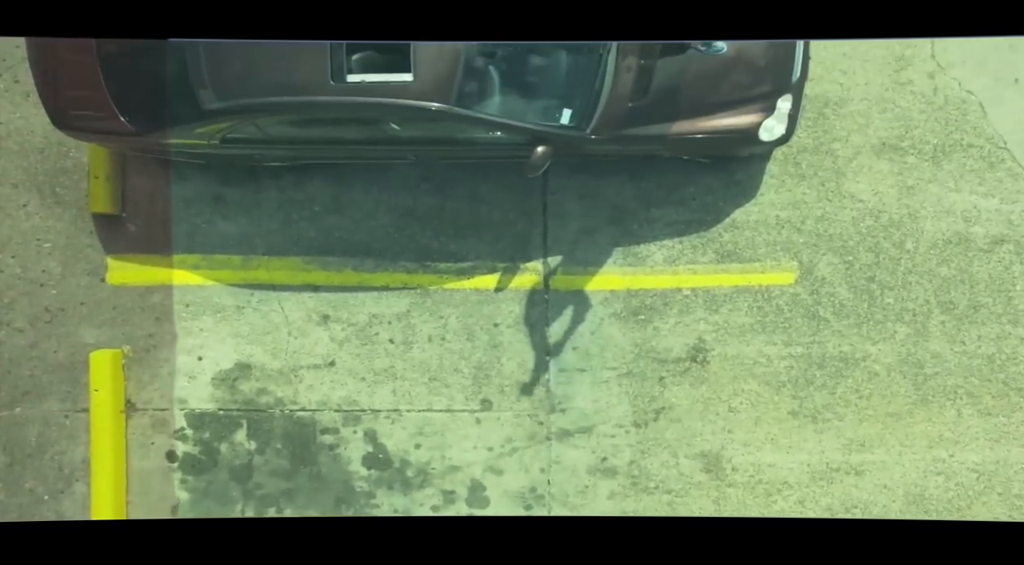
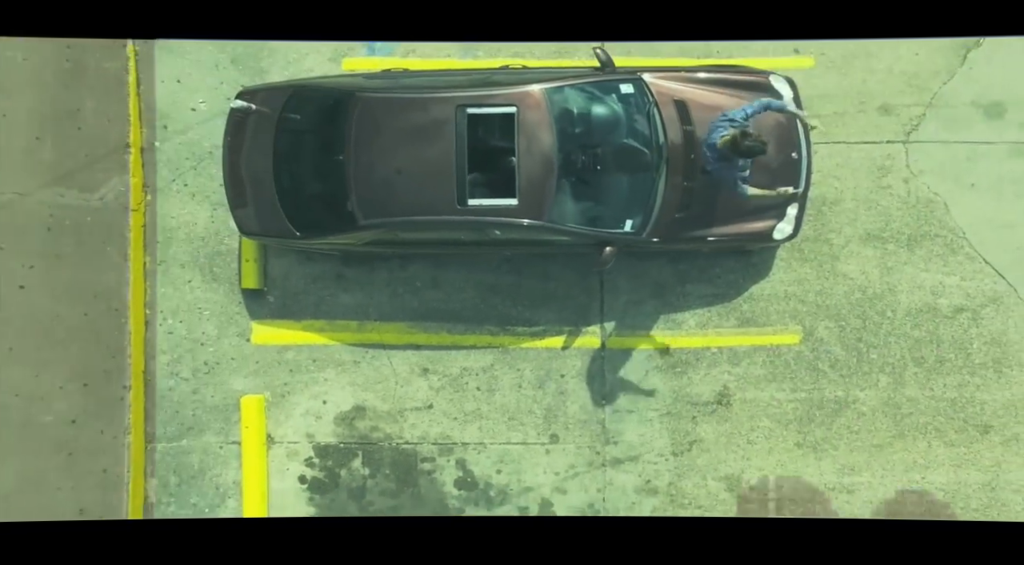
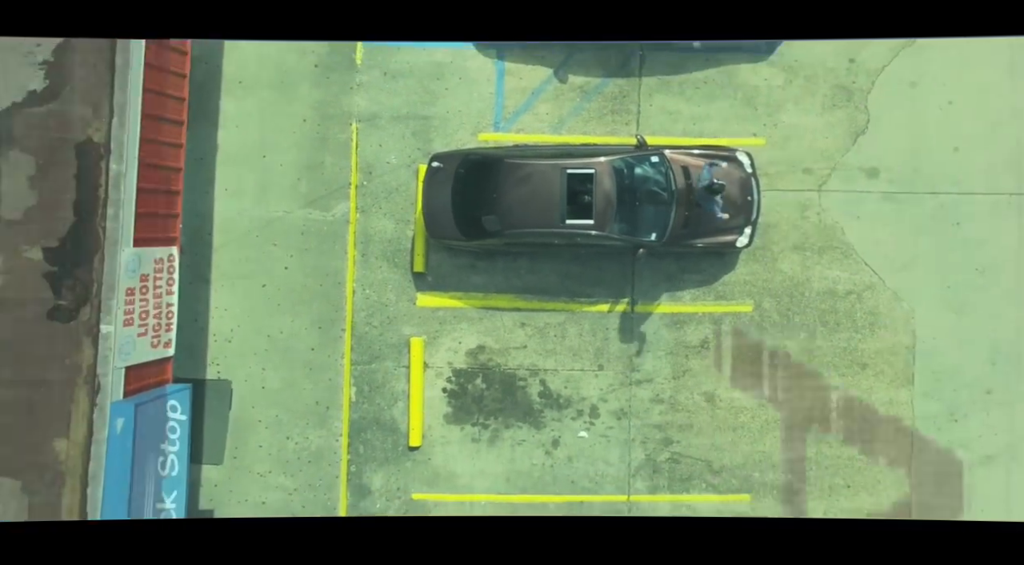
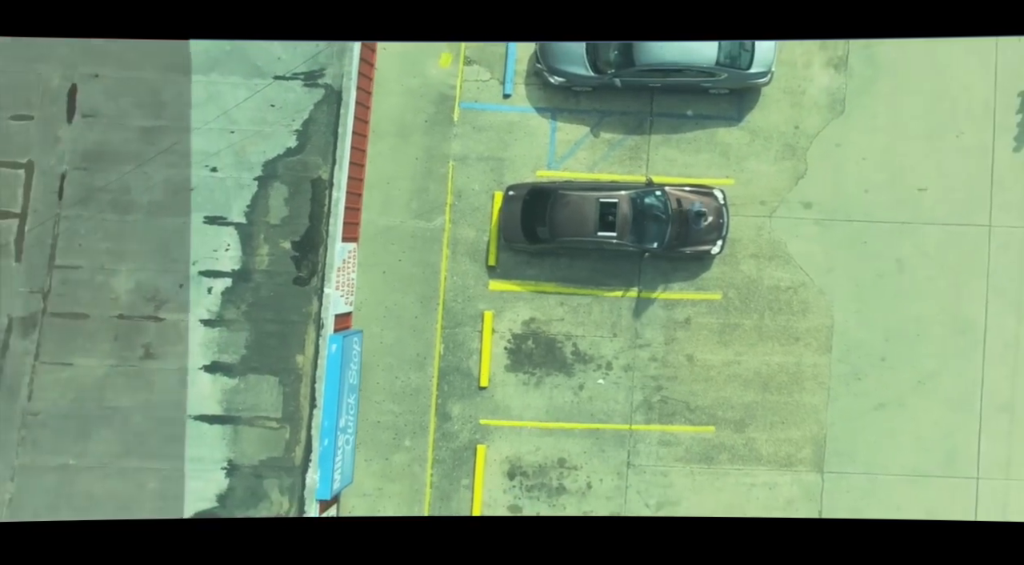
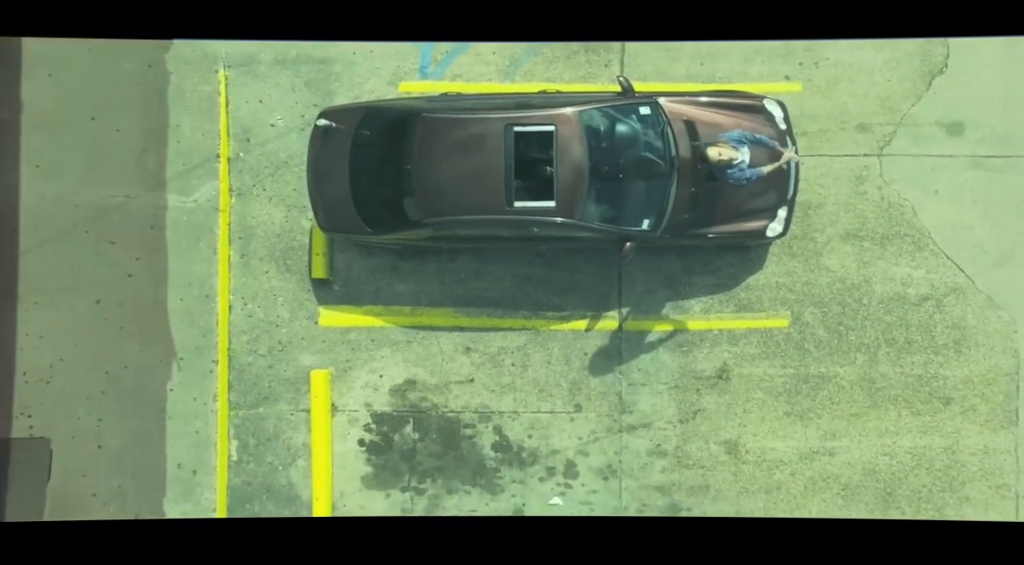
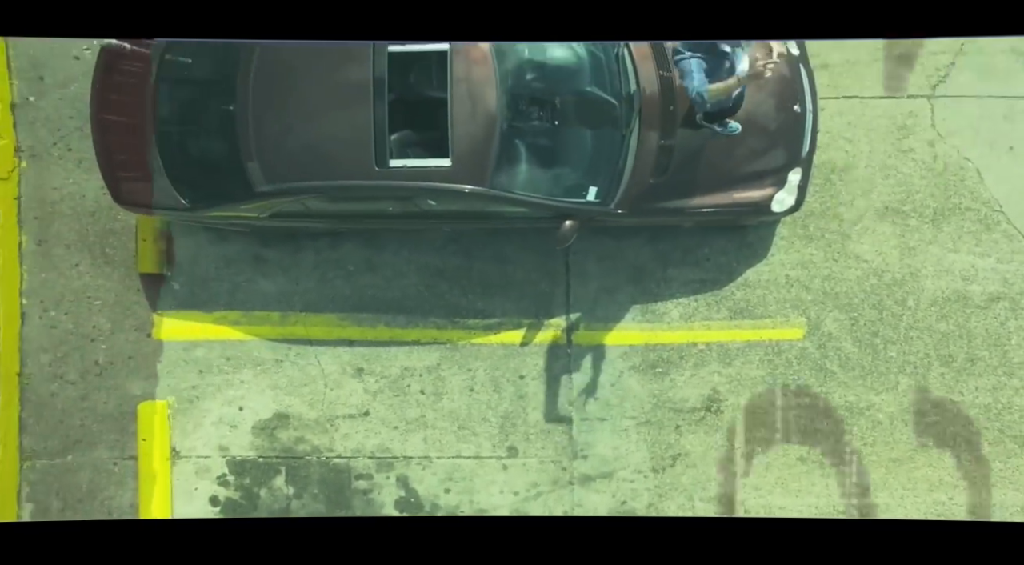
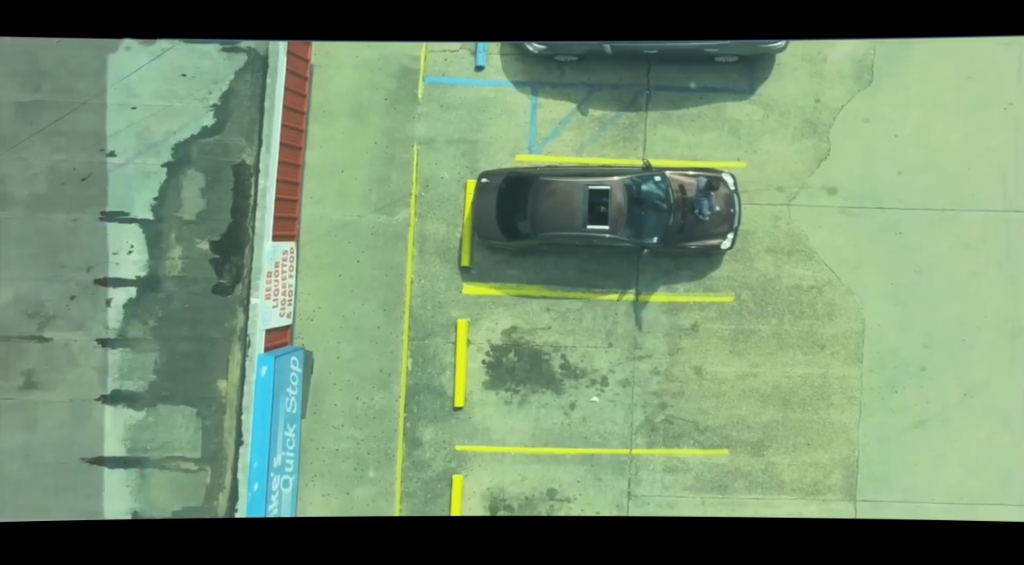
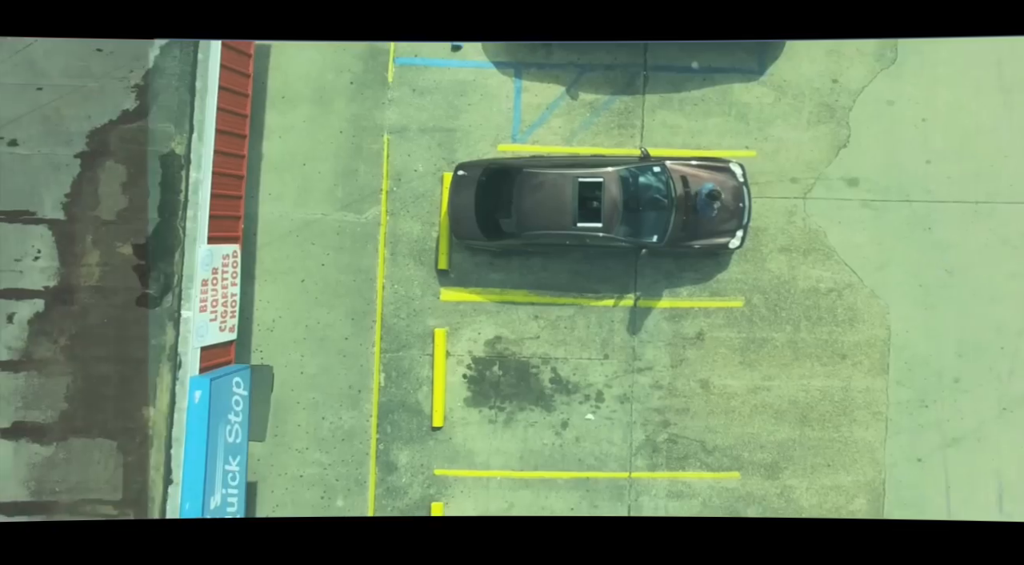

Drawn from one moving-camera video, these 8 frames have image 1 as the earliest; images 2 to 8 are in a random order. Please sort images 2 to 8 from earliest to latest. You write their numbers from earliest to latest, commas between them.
6, 2, 5, 3, 8, 7, 4
